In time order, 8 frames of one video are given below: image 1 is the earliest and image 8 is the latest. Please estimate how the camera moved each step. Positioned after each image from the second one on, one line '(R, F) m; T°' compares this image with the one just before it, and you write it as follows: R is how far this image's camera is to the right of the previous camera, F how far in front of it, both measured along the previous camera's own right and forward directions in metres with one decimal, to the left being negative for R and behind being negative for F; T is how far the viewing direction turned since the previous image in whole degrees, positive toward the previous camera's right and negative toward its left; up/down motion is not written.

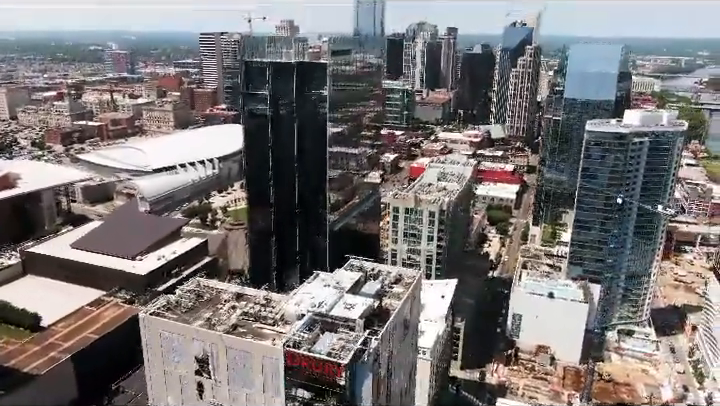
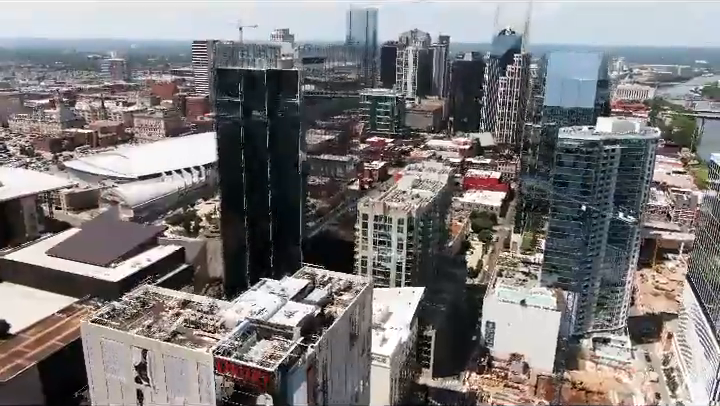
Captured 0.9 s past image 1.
(+2.5, 0.0) m; 0°
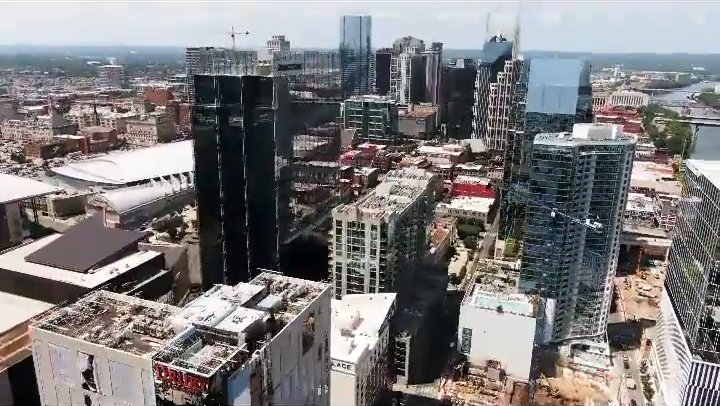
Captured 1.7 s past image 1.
(+2.2, 0.0) m; 0°
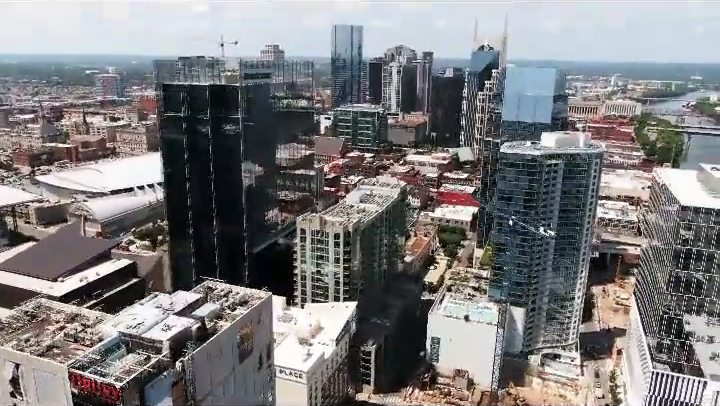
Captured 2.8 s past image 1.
(+3.0, 0.0) m; 0°
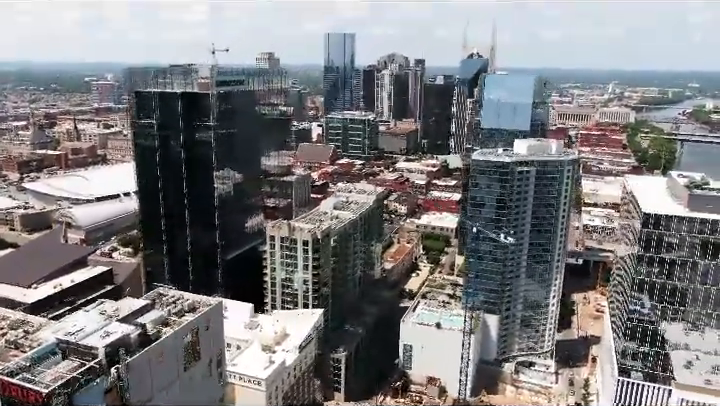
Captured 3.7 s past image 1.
(+2.5, 0.0) m; 0°
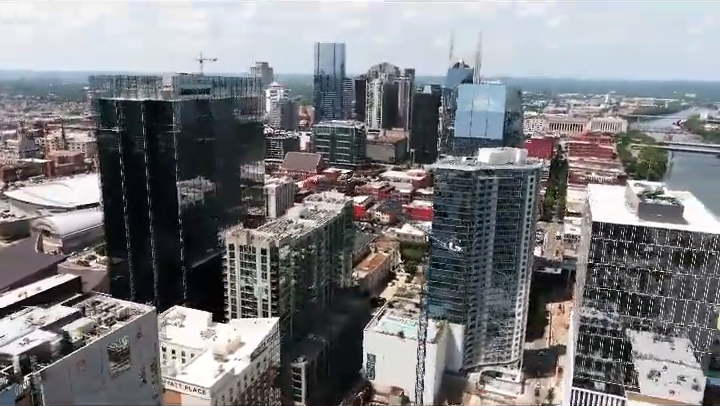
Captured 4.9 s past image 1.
(+3.2, 0.0) m; 0°
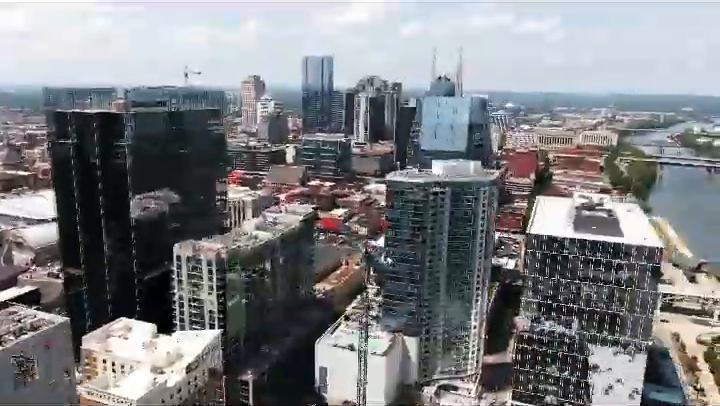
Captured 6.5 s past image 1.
(+4.3, 0.0) m; 0°
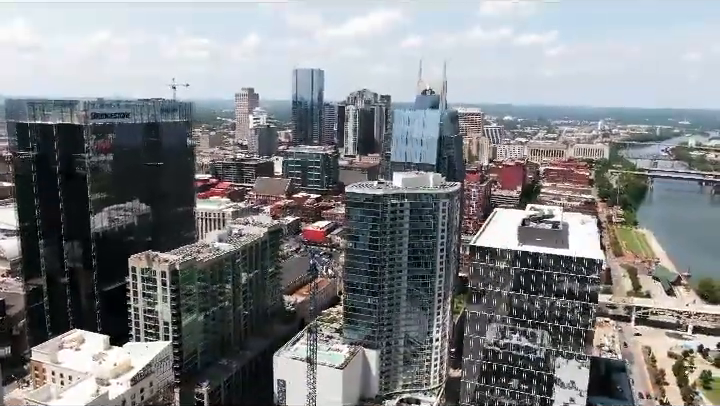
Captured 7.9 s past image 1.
(+3.7, 0.0) m; 0°
